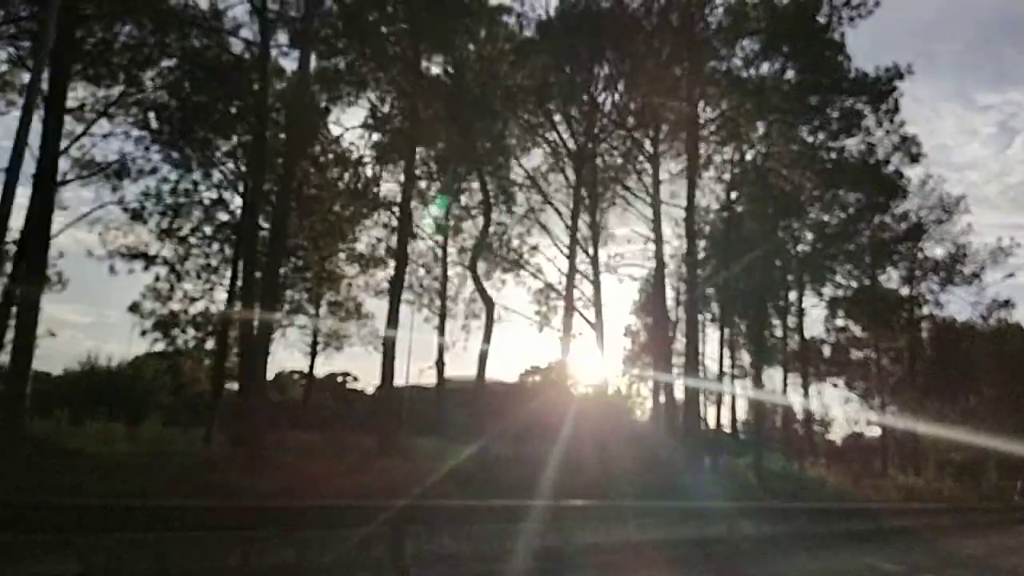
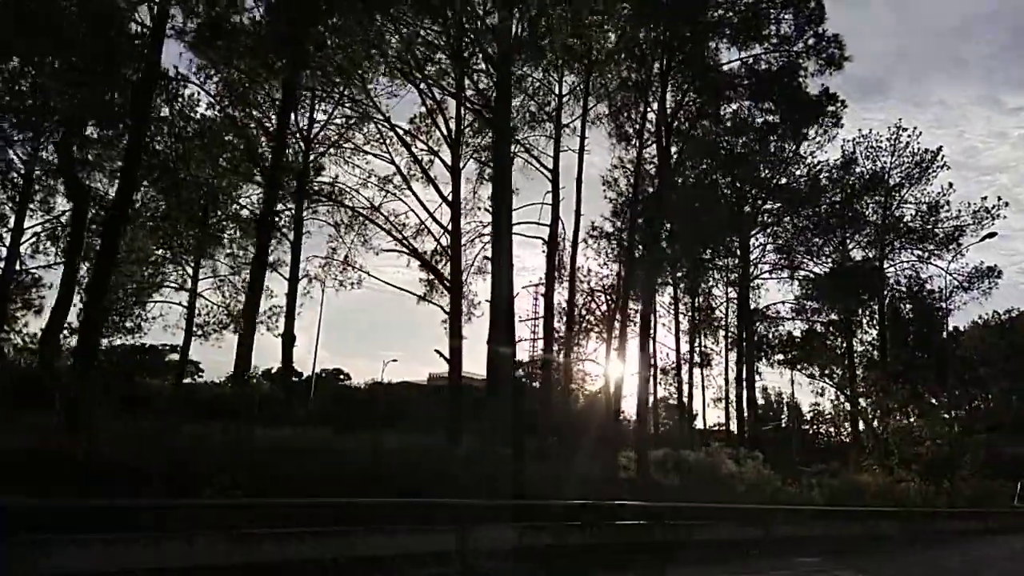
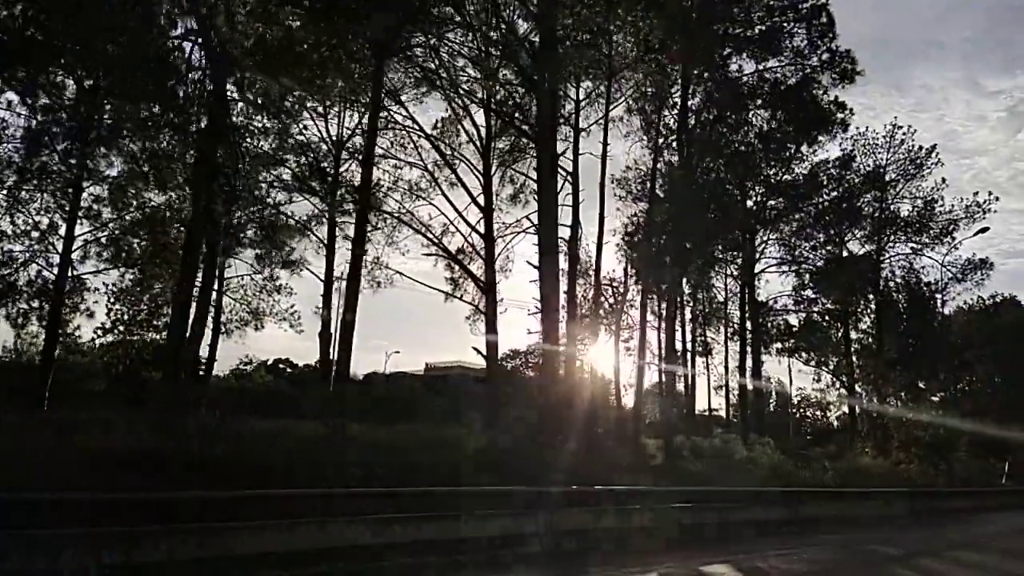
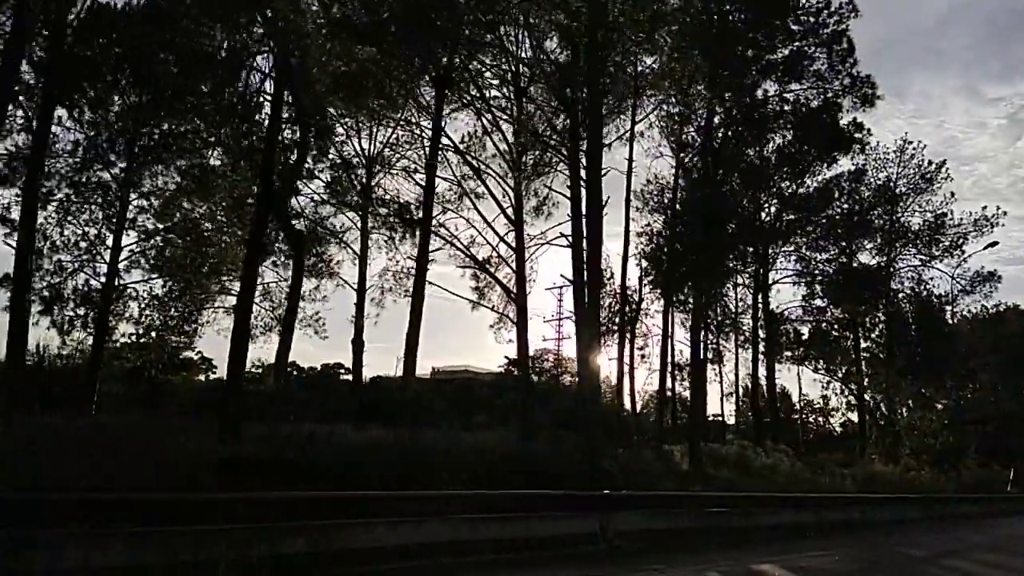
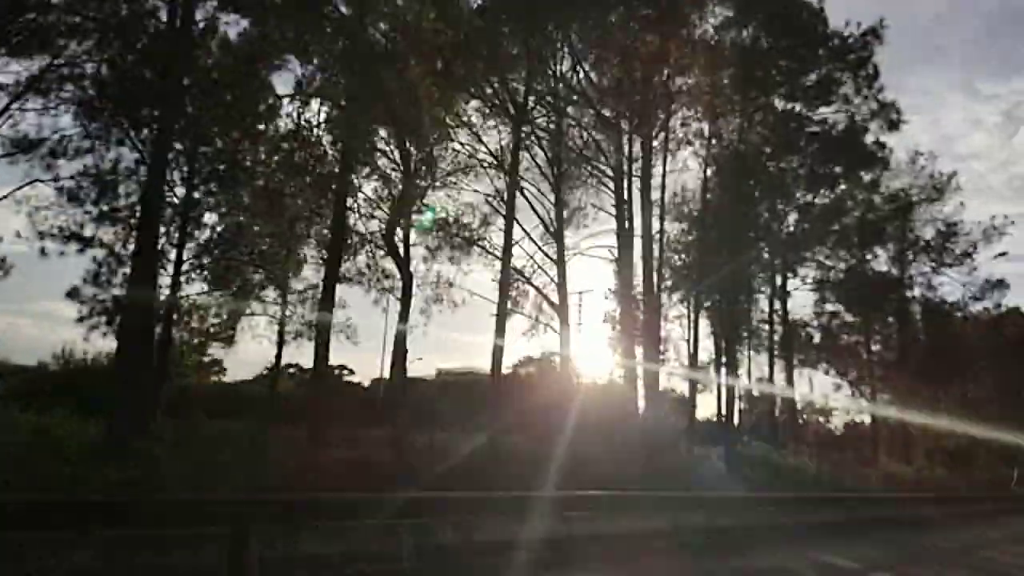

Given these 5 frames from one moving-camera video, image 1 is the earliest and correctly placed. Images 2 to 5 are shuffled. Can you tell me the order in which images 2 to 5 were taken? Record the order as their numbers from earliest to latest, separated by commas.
5, 4, 3, 2
